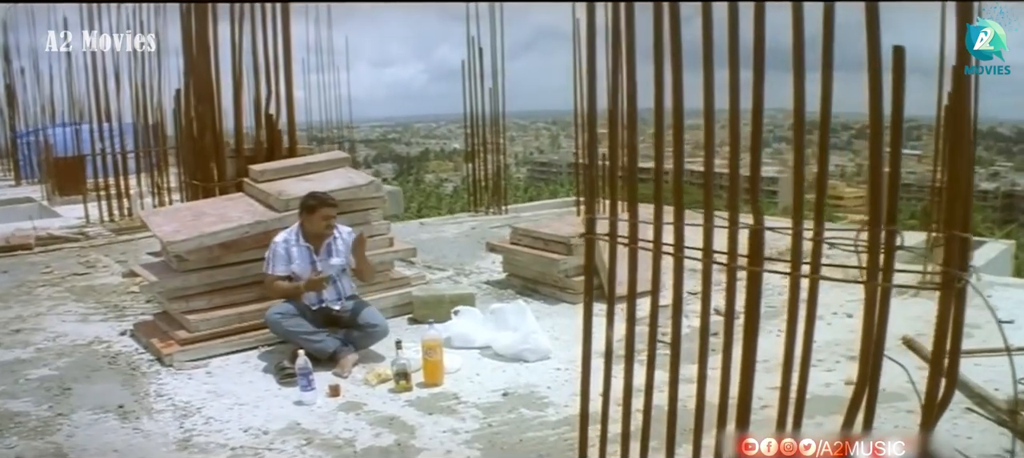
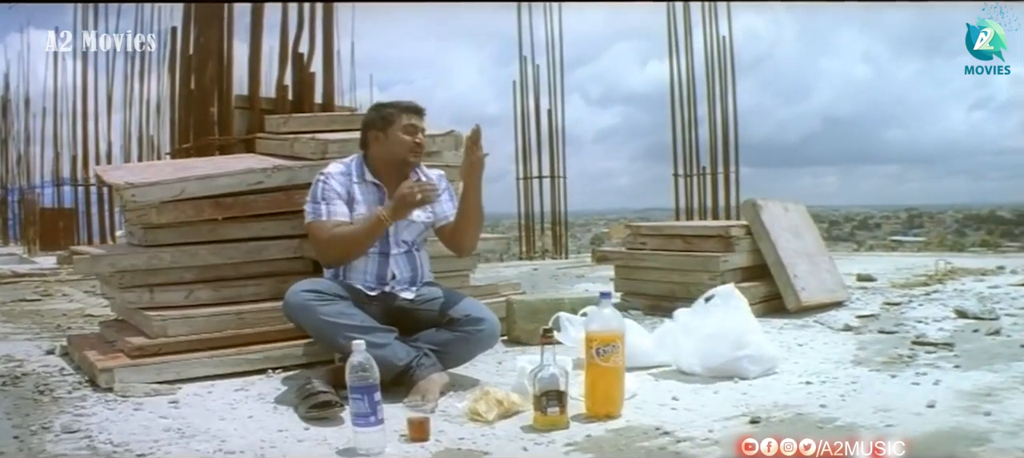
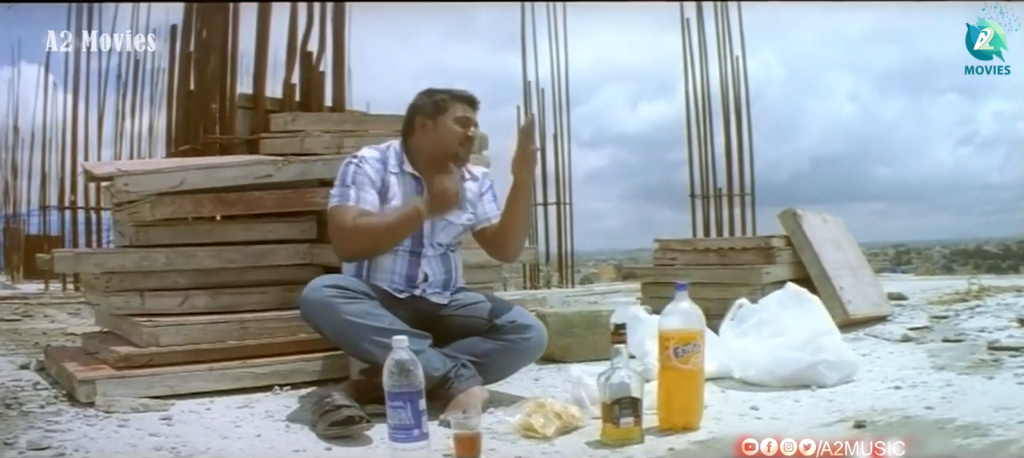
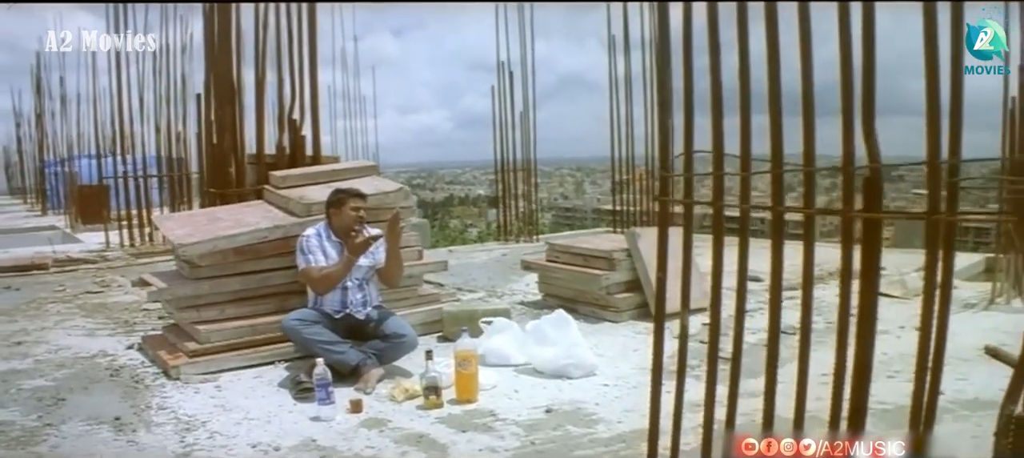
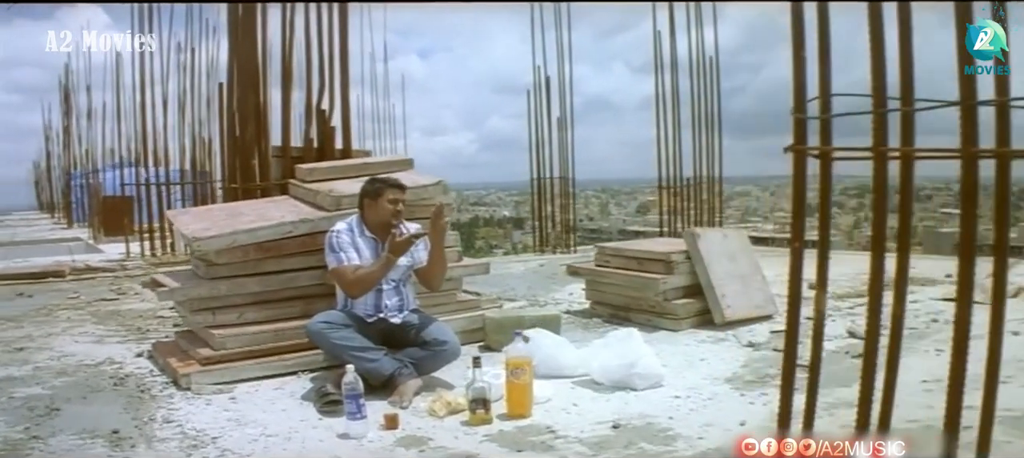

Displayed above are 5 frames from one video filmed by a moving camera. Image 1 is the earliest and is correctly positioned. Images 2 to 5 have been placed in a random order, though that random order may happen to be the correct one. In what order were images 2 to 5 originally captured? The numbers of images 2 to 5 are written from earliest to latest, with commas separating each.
4, 5, 2, 3
